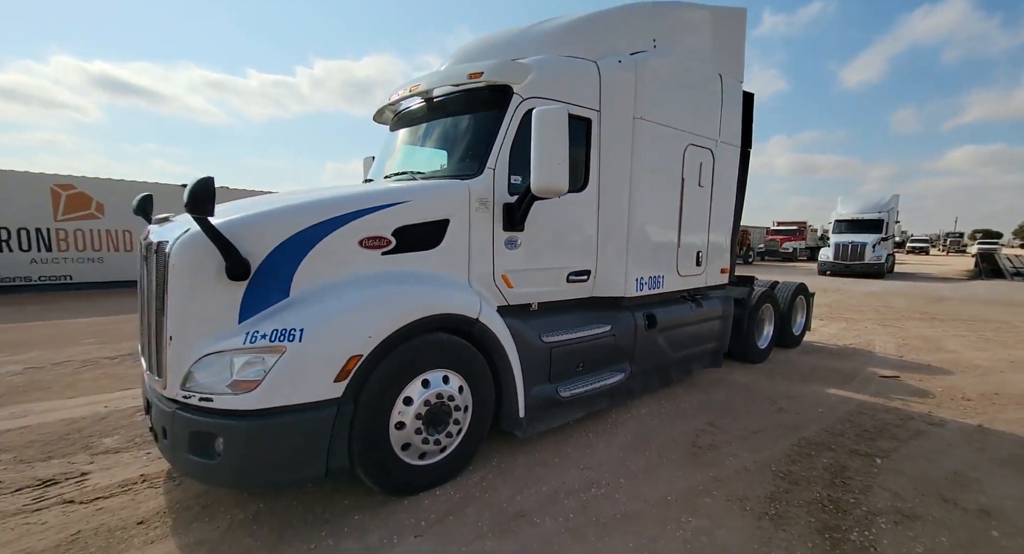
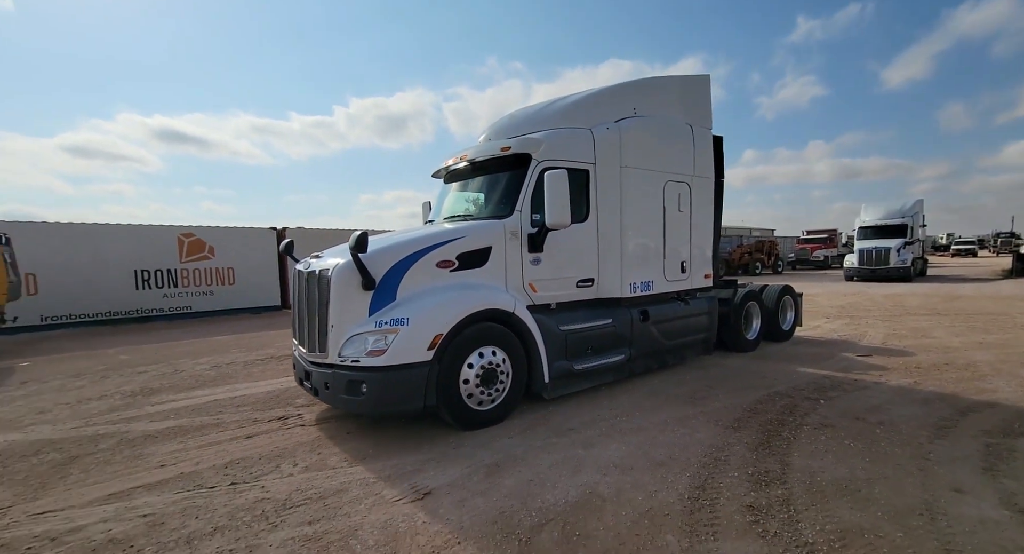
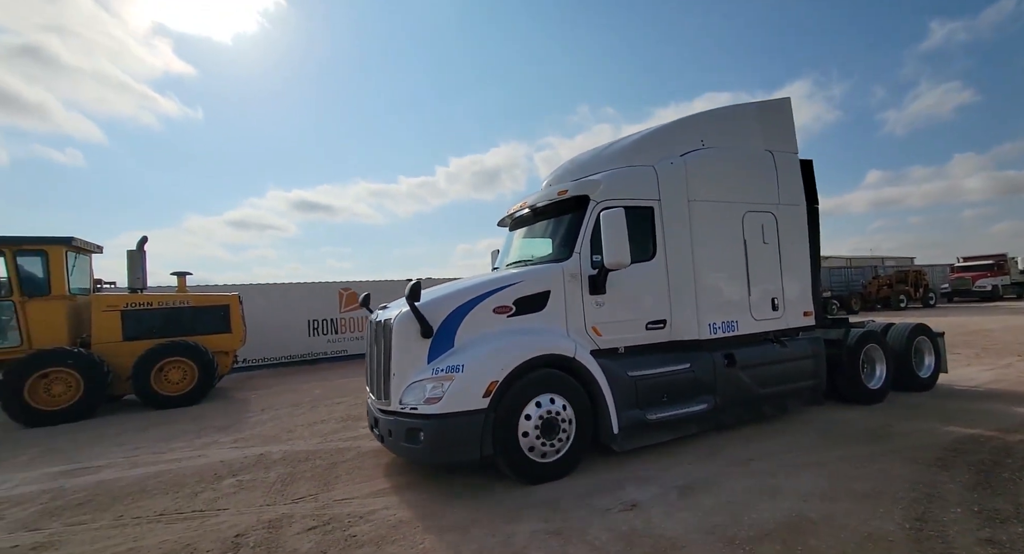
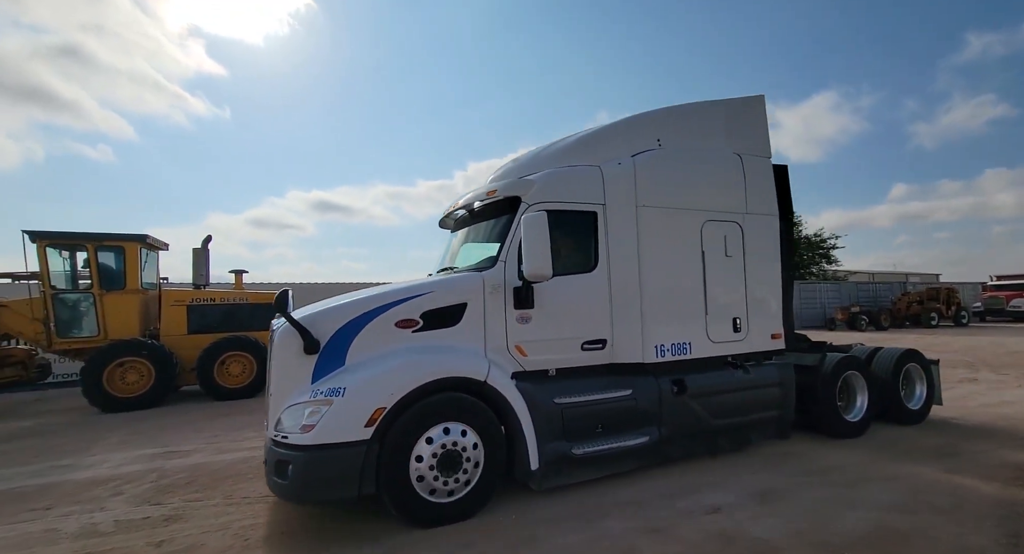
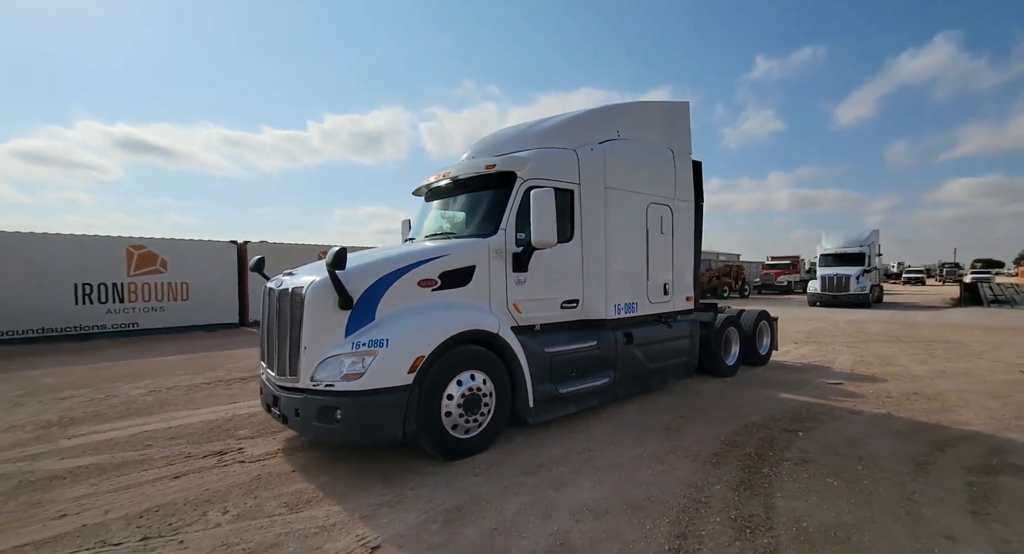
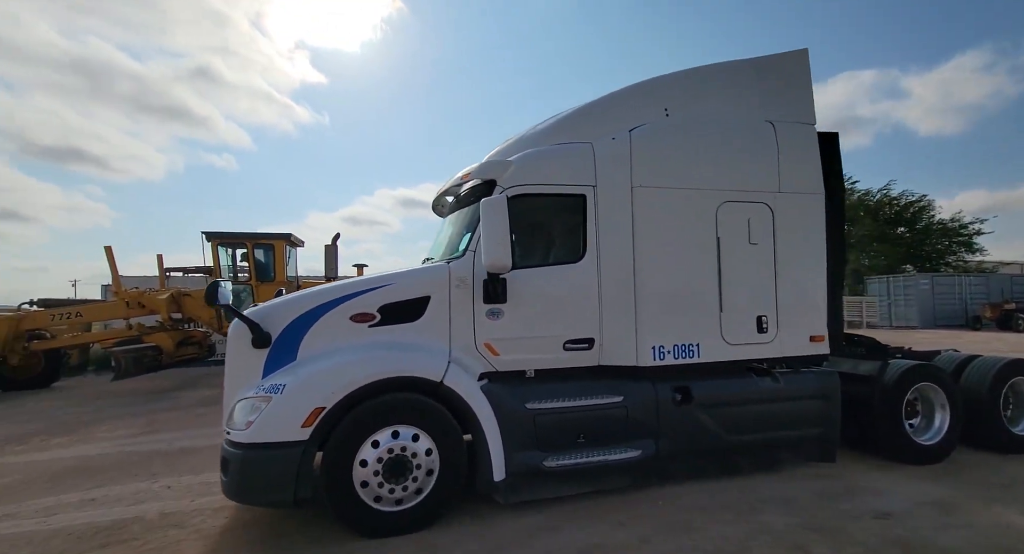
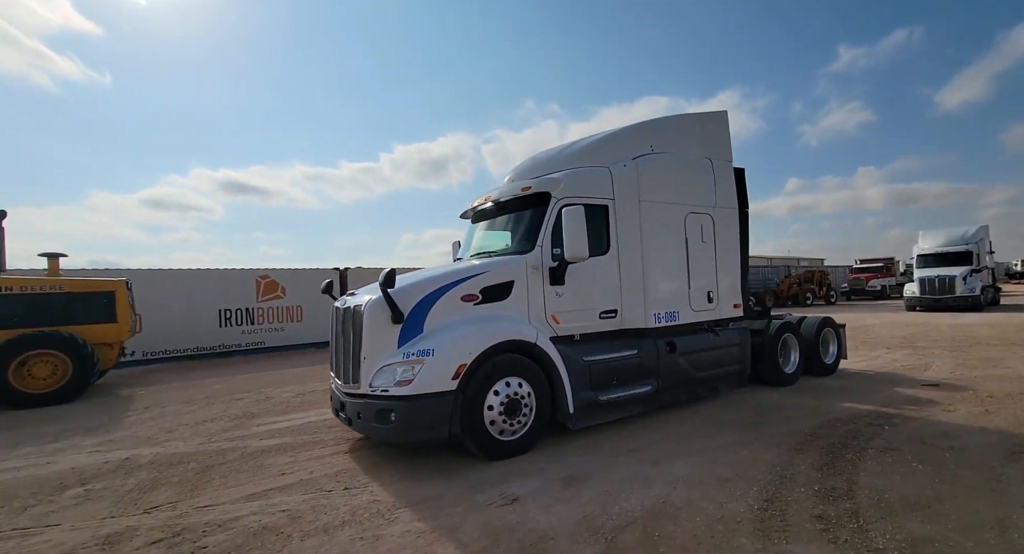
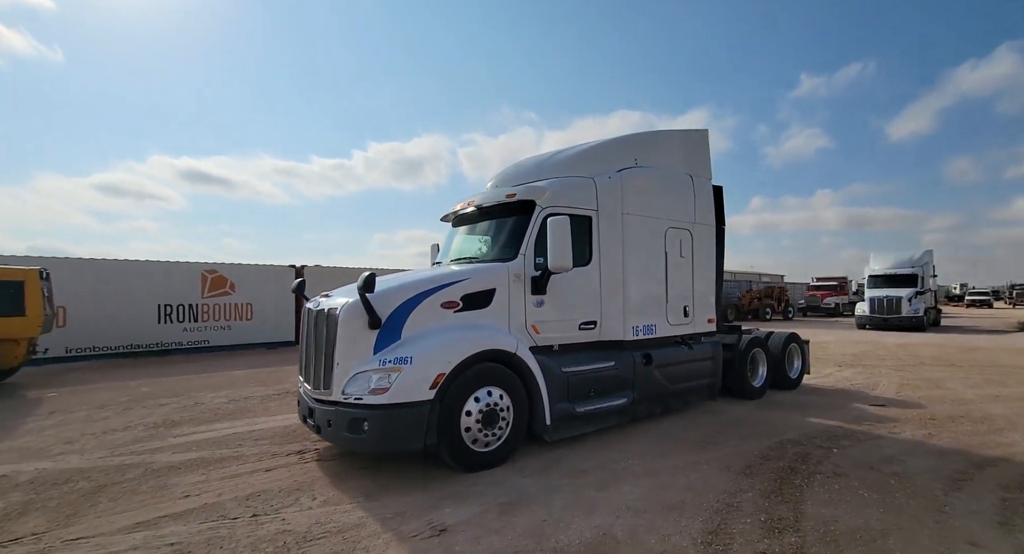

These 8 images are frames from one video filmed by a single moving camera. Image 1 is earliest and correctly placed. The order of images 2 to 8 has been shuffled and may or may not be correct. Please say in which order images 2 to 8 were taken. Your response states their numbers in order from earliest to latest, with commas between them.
5, 2, 8, 7, 3, 4, 6
